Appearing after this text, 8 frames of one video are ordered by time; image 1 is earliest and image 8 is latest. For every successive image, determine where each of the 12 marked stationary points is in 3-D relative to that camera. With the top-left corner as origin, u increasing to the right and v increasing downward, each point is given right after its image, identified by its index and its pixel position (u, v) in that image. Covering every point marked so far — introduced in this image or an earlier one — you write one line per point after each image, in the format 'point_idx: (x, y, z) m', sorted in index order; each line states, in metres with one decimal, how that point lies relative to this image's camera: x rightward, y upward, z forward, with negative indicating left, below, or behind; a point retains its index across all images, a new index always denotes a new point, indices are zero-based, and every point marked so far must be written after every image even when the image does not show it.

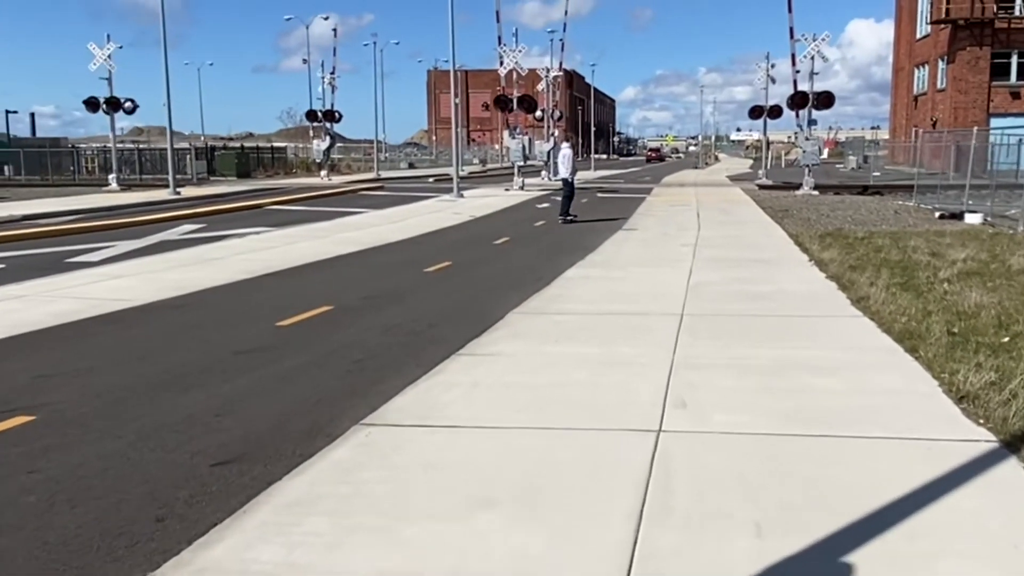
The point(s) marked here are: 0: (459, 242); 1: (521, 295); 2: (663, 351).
0: (-1.1, +1.0, +18.9) m
1: (+0.1, -0.1, +11.6) m
2: (+1.4, -0.6, +8.0) m
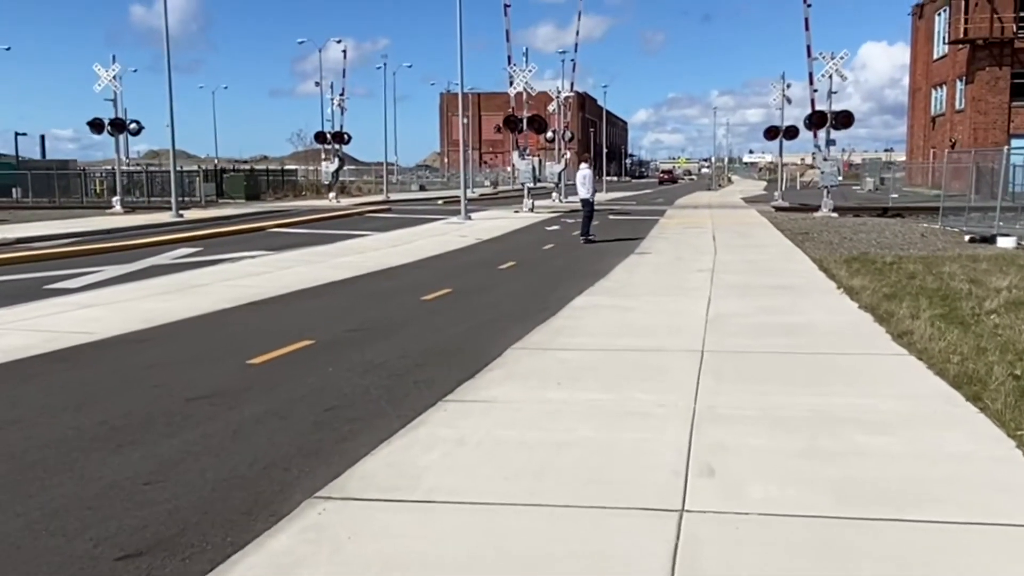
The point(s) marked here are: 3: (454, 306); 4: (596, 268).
0: (-1.0, +0.4, +17.9) m
1: (+0.1, -0.5, +10.5) m
2: (+1.3, -0.9, +6.9) m
3: (-0.8, -0.2, +12.6) m
4: (+1.7, +0.4, +17.8) m
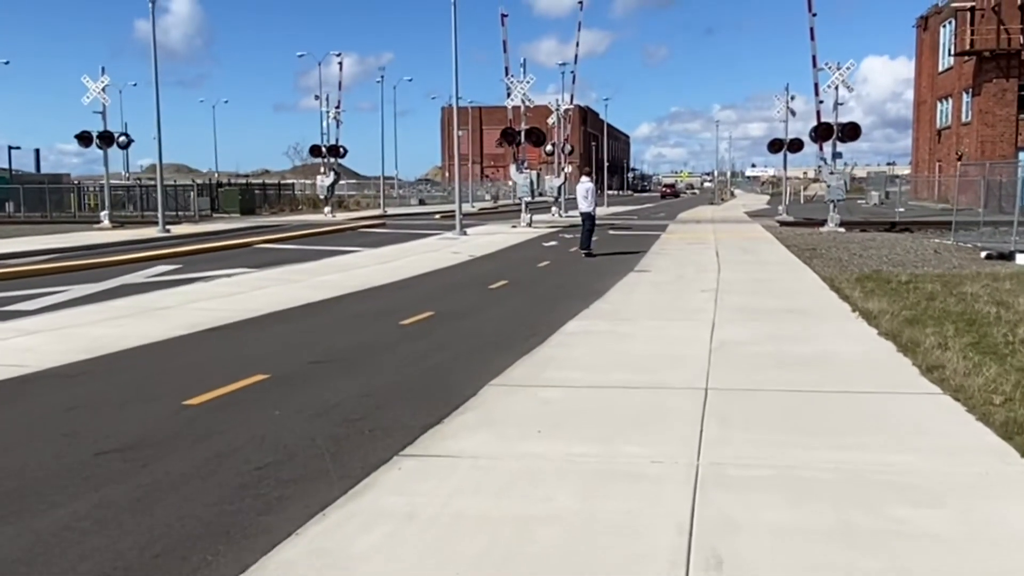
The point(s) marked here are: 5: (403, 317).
0: (-1.2, 0.0, +16.9) m
1: (-0.1, -0.8, +9.4) m
2: (+1.1, -1.1, +5.8) m
3: (-1.0, -0.5, +11.5) m
4: (+1.5, 0.0, +16.7) m
5: (-1.6, -0.4, +12.7) m
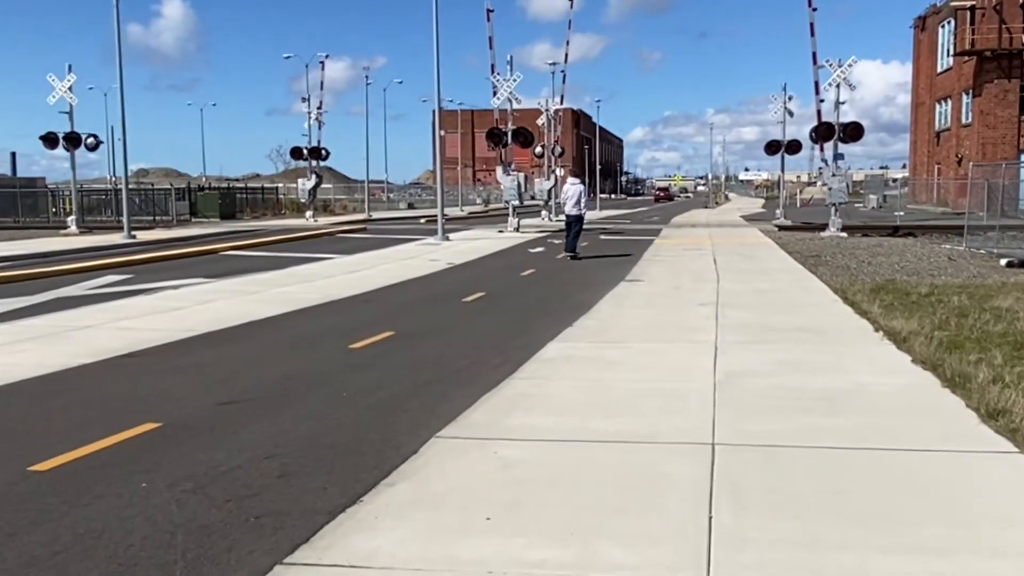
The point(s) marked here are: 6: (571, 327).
0: (-1.6, -0.2, +15.2) m
1: (-0.4, -1.0, +7.7) m
2: (+0.8, -1.3, +4.1) m
3: (-1.4, -0.8, +9.8) m
4: (+1.1, -0.2, +15.0) m
5: (-1.9, -0.6, +10.9) m
6: (+0.8, -0.5, +11.7) m
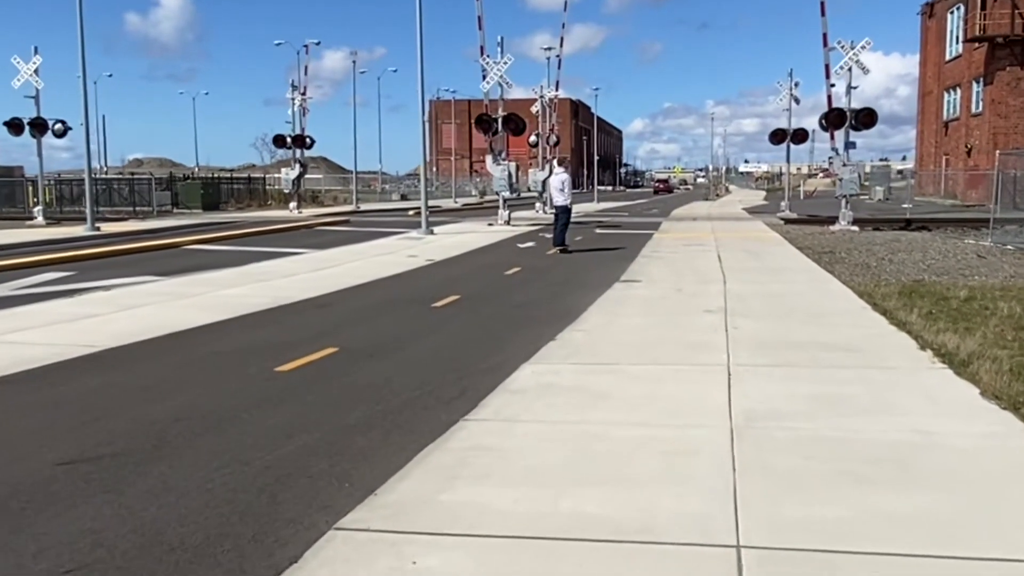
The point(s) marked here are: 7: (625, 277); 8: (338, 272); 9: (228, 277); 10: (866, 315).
0: (-1.9, -0.2, +13.2) m
1: (-0.7, -1.1, +5.8) m
2: (+0.5, -1.4, +2.1) m
3: (-1.7, -0.8, +7.8) m
4: (+0.8, -0.2, +13.1) m
5: (-2.3, -0.7, +9.0) m
6: (+0.4, -0.6, +9.8) m
7: (+2.1, +0.2, +16.4) m
8: (-3.4, +0.3, +17.2) m
9: (-5.2, +0.2, +16.1) m
10: (+4.6, -0.3, +11.3) m
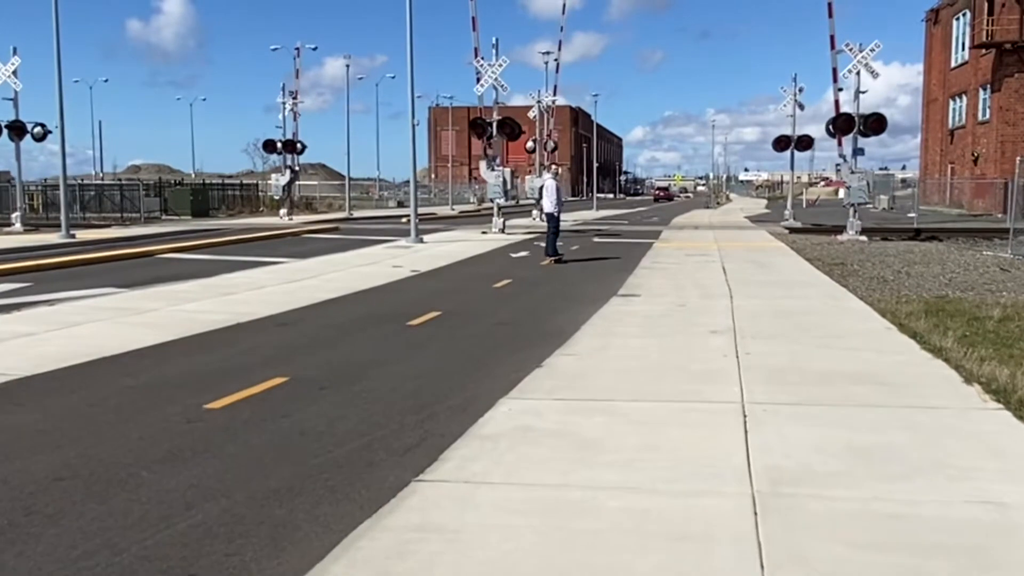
0: (-2.1, -0.4, +11.9) m
1: (-1.0, -1.2, +4.5) m
2: (+0.3, -1.5, +0.8) m
3: (-1.9, -1.0, +6.5) m
4: (+0.6, -0.5, +11.8) m
5: (-2.5, -0.9, +7.7) m
6: (+0.2, -0.8, +8.5) m
7: (+1.9, -0.1, +15.1) m
8: (-3.6, +0.1, +15.9) m
9: (-5.4, 0.0, +14.8) m
10: (+4.4, -0.6, +10.0) m
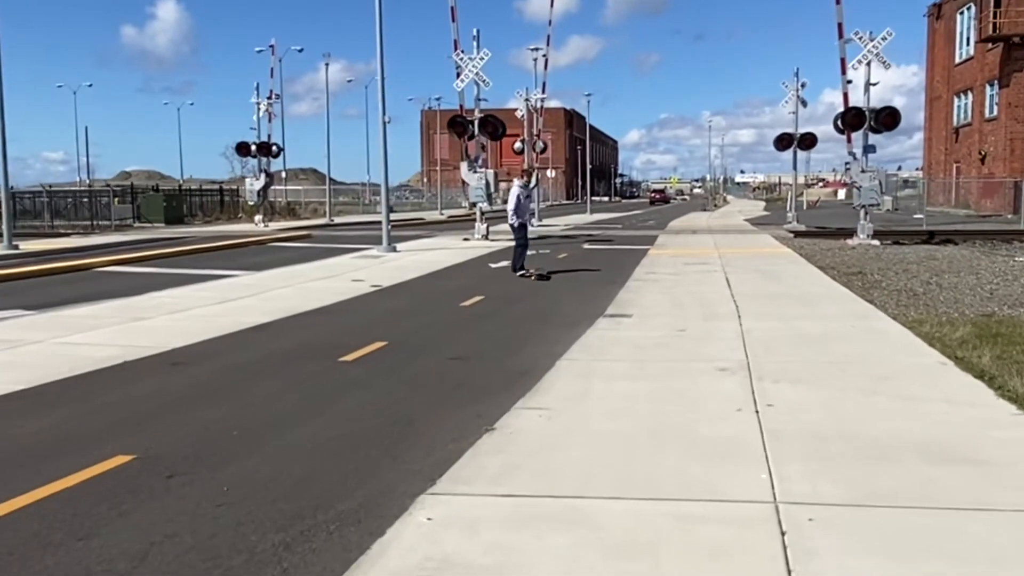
0: (-2.5, -0.7, +9.6) m
1: (-1.4, -1.5, +2.2) m
2: (-0.1, -1.8, -1.5) m
3: (-2.3, -1.3, +4.2) m
4: (+0.1, -0.7, +9.5) m
5: (-2.9, -1.2, +5.4) m
6: (-0.2, -1.1, +6.2) m
7: (+1.5, -0.3, +12.8) m
8: (-4.1, -0.3, +13.6) m
9: (-5.9, -0.4, +12.5) m
10: (+3.9, -0.8, +7.7) m
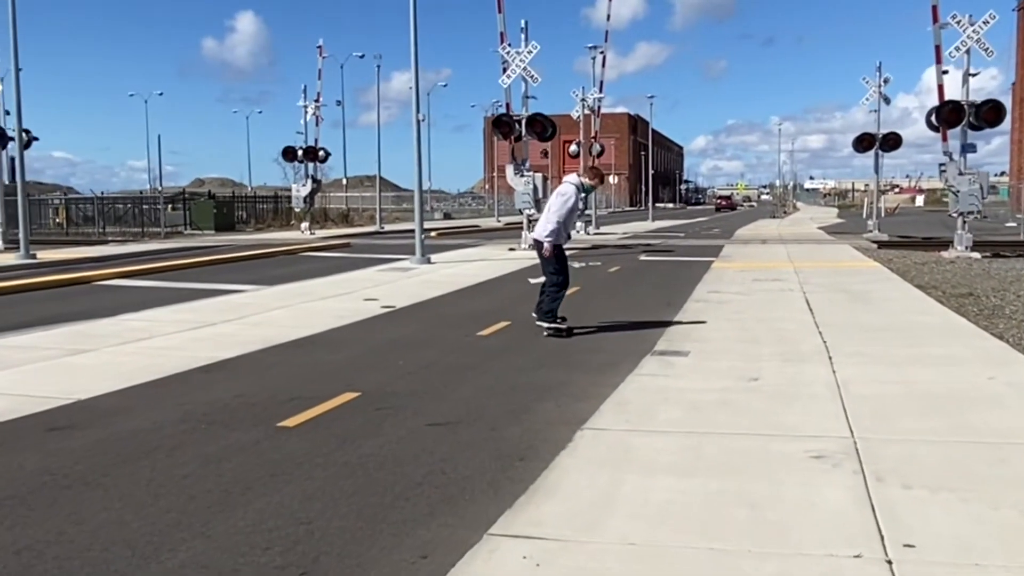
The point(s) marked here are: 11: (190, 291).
0: (-2.5, -1.0, +7.2) m
1: (-1.8, -1.7, -0.3) m
2: (-0.9, -2.0, -4.0) m
3: (-2.6, -1.5, +1.9) m
4: (+0.2, -1.0, +6.9) m
5: (-3.1, -1.4, +3.1) m
6: (-0.4, -1.3, +3.7) m
7: (+1.7, -0.7, +10.1) m
8: (-3.7, -0.6, +11.4) m
9: (-5.6, -0.7, +10.4) m
10: (+3.8, -1.1, +4.9) m
11: (-6.3, 0.0, +17.2) m
